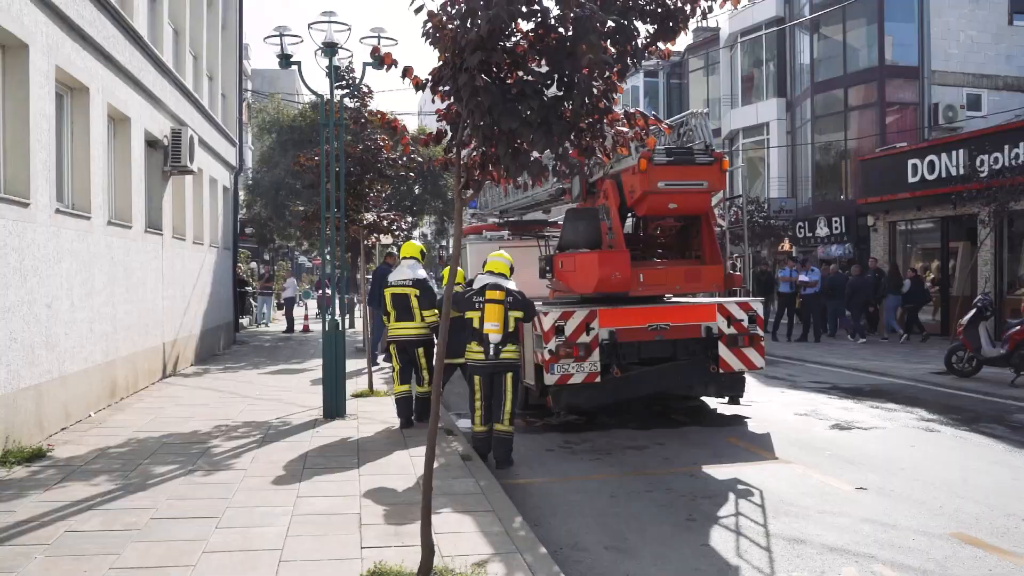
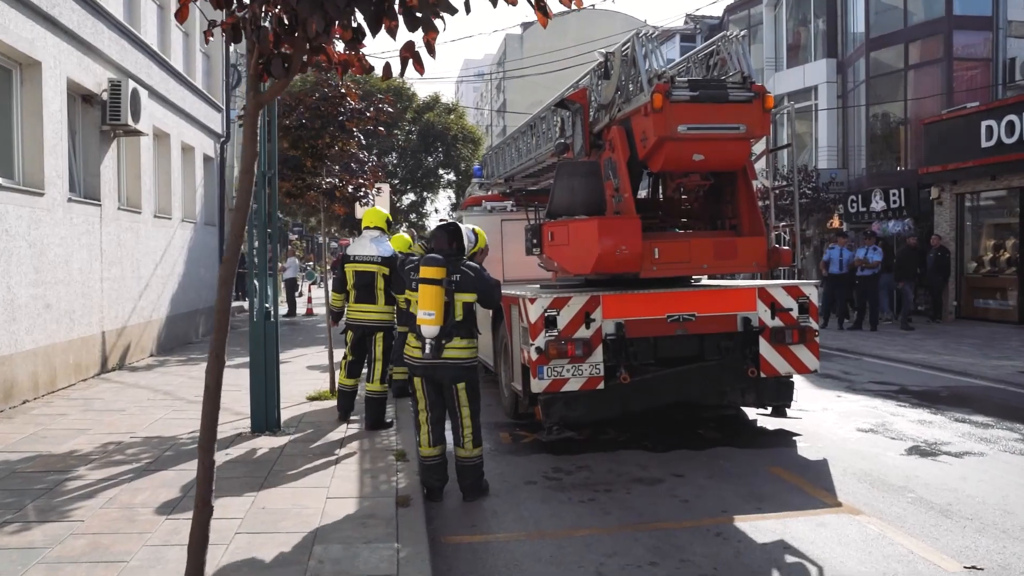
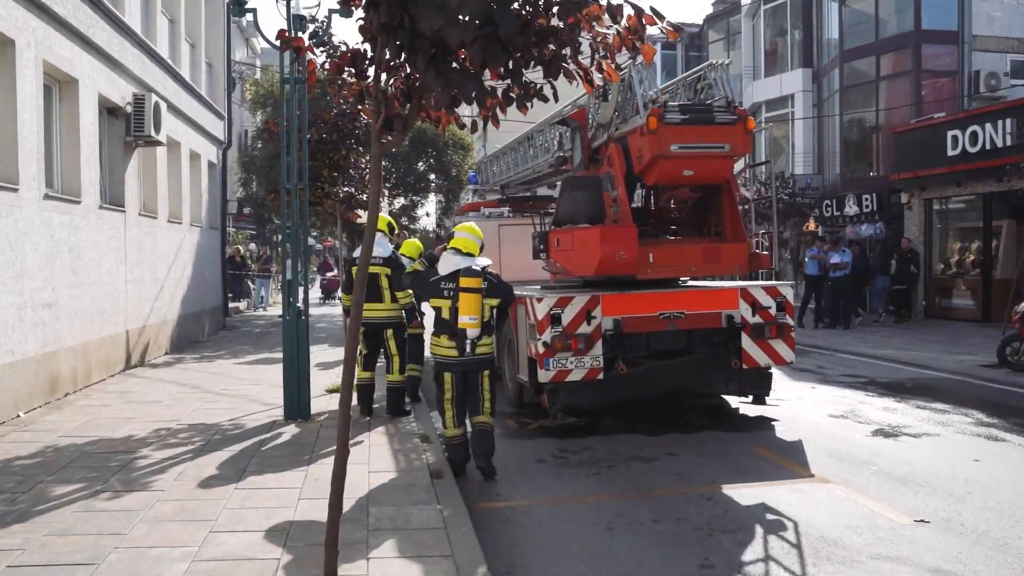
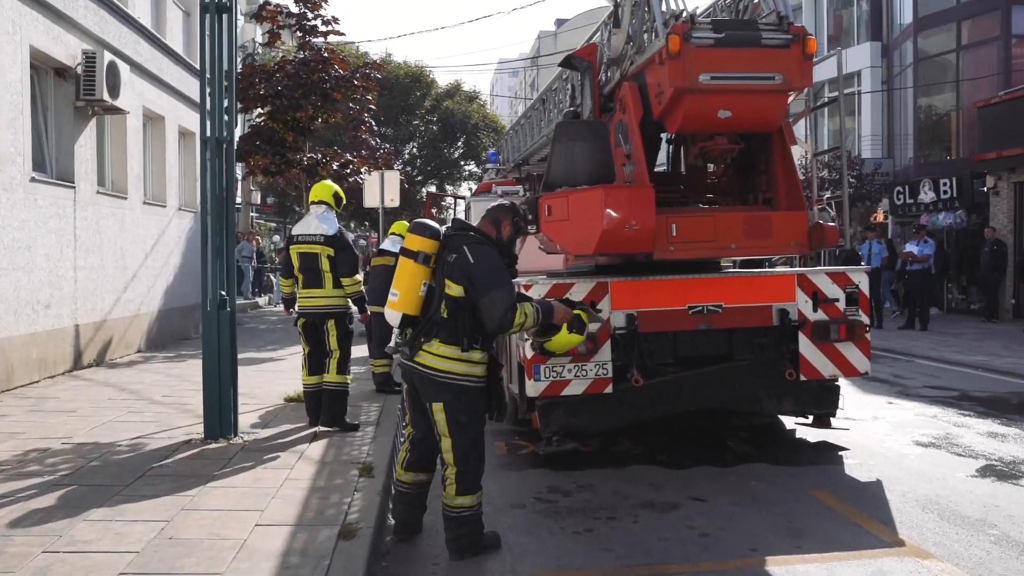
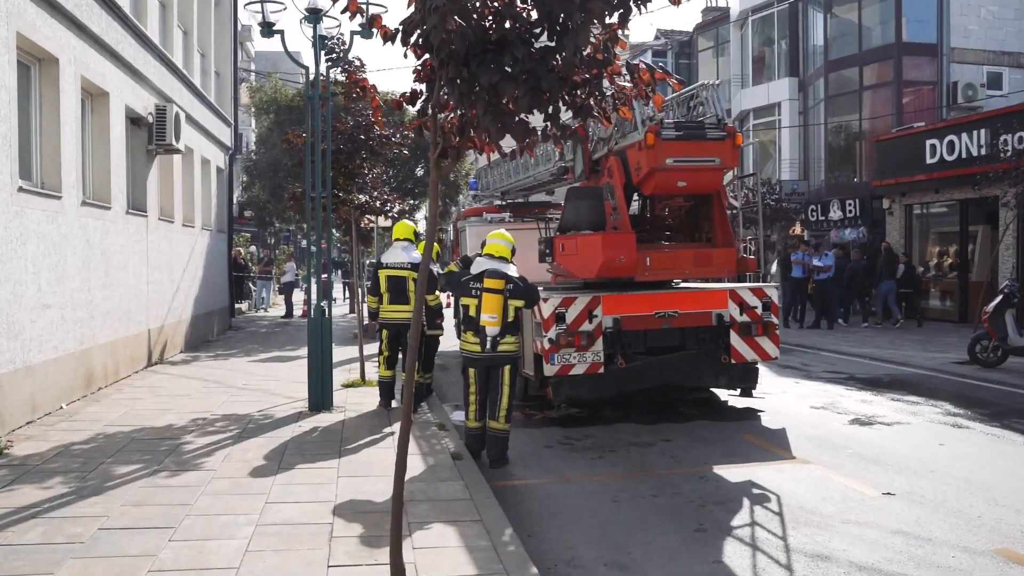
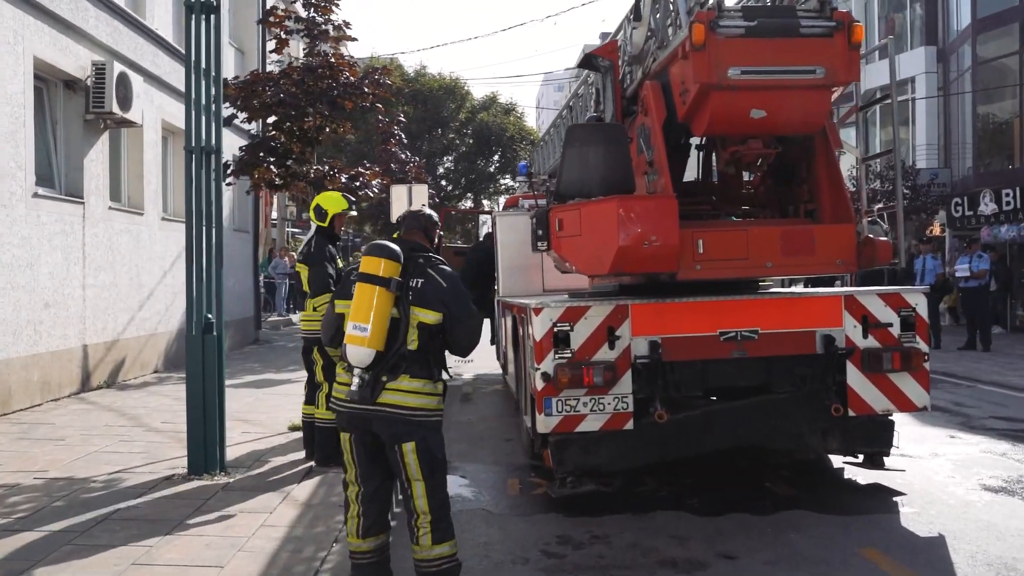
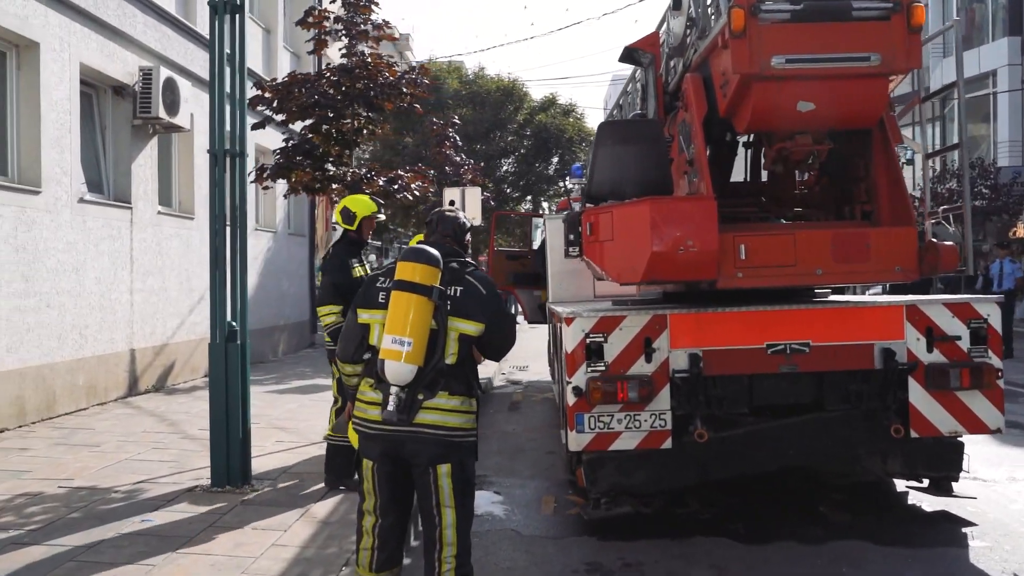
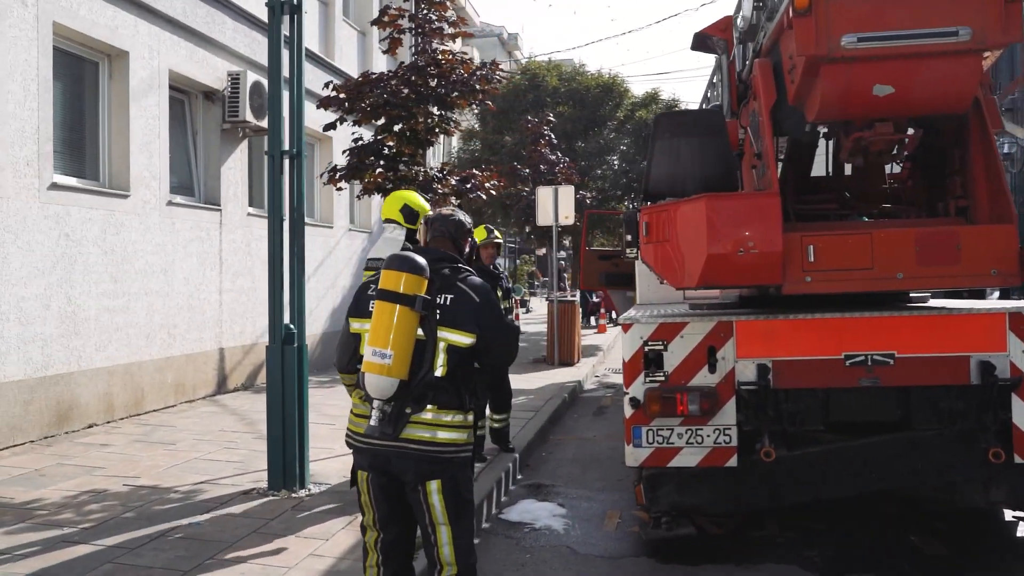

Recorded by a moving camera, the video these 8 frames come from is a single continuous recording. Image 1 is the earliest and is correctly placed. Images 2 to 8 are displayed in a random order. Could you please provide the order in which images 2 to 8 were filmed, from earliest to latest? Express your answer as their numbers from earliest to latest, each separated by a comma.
5, 3, 2, 4, 6, 7, 8
